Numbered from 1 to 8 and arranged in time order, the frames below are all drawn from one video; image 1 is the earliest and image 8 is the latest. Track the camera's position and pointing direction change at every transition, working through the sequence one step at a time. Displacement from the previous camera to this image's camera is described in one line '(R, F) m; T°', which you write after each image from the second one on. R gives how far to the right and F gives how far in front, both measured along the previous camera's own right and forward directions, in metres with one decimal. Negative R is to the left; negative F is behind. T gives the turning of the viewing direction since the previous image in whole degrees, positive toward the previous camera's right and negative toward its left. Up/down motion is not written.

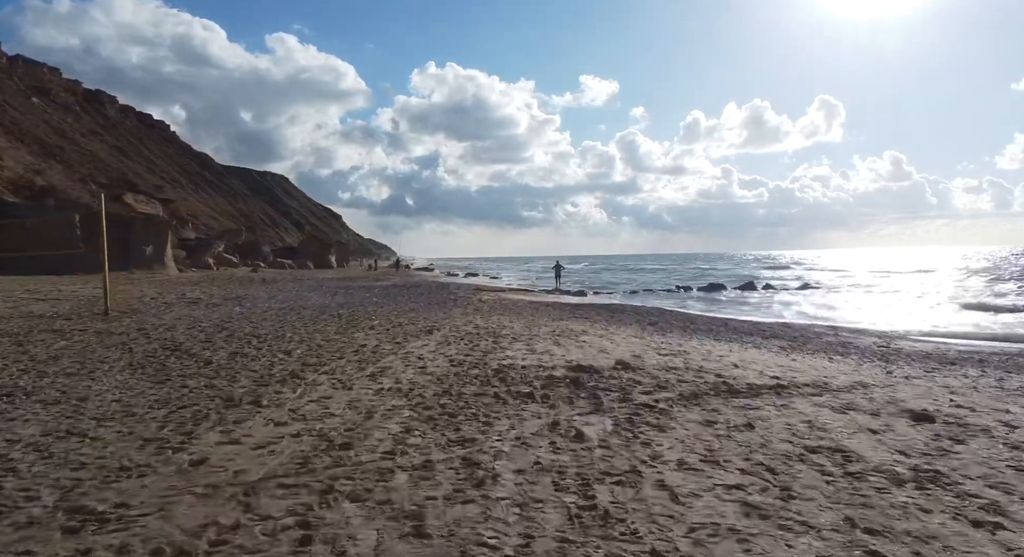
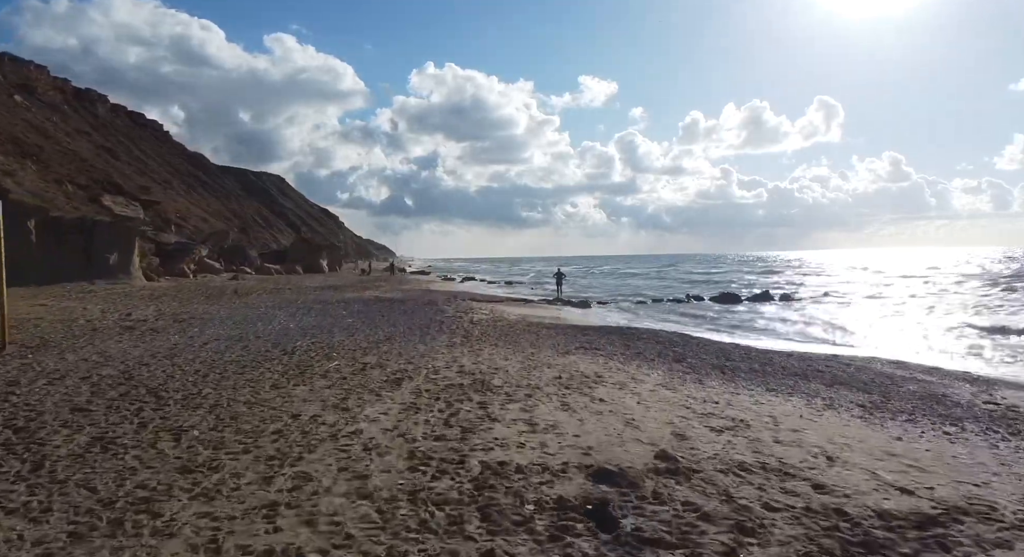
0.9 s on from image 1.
(+0.1, +2.1) m; 0°
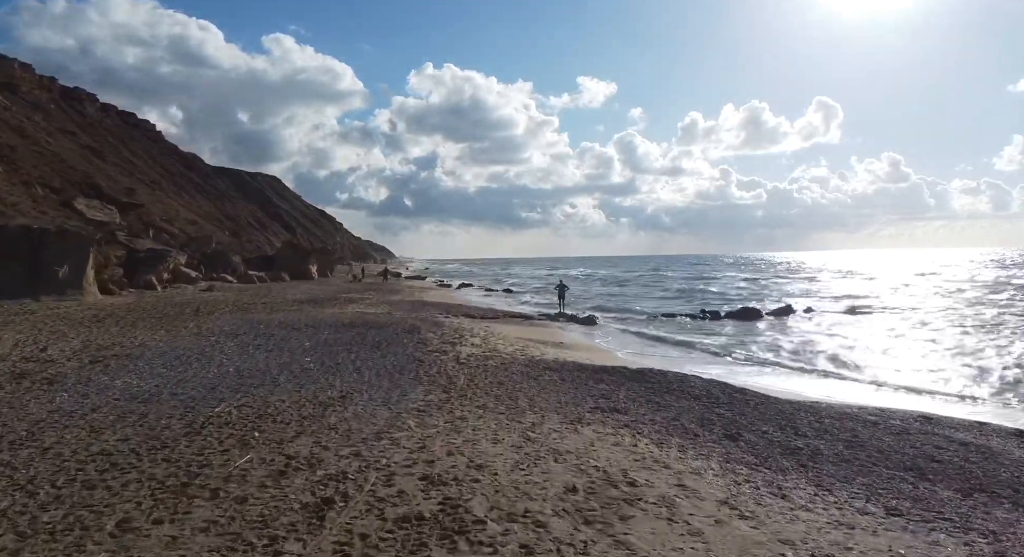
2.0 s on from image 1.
(+0.1, +2.4) m; 0°
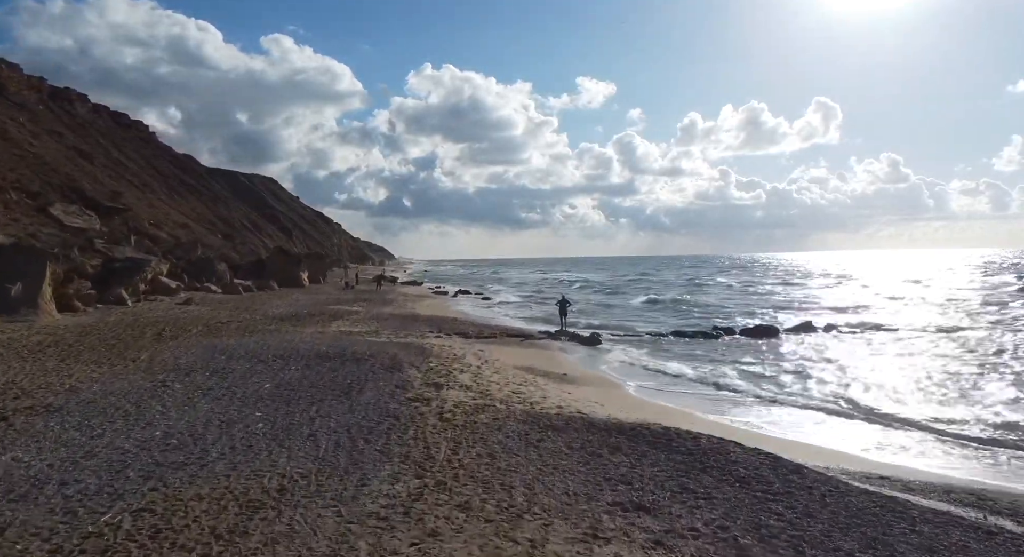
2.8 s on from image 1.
(+0.1, +1.8) m; 0°
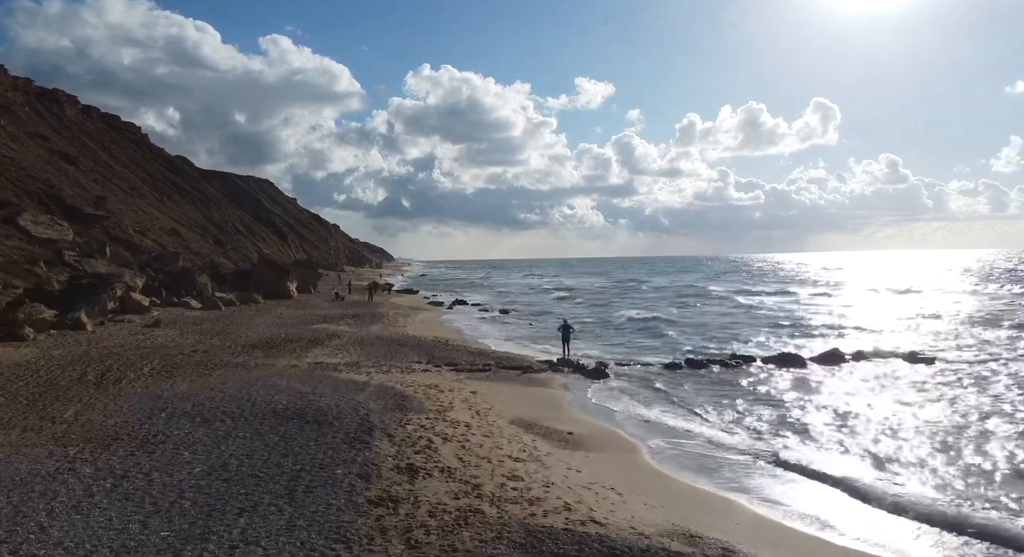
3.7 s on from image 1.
(+0.1, +2.2) m; 0°
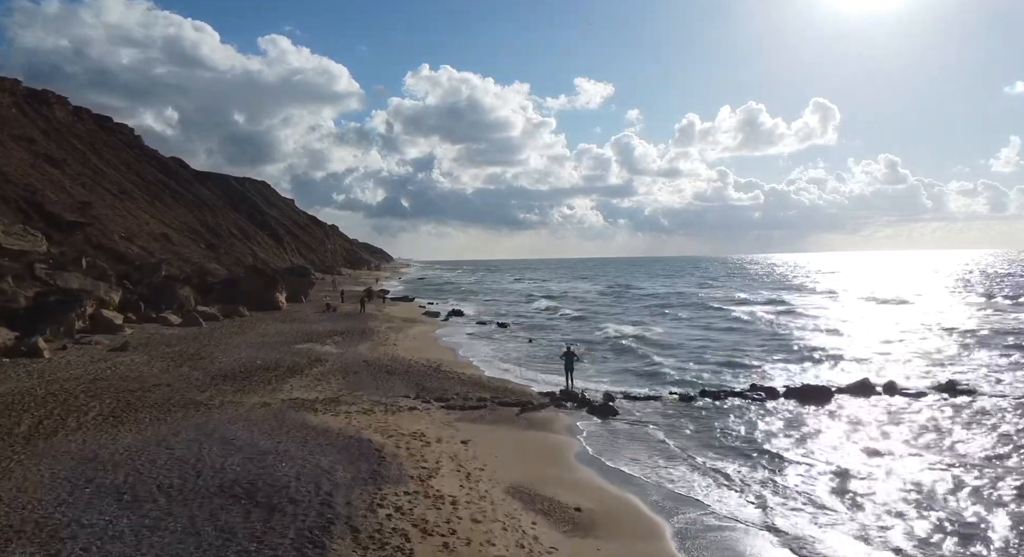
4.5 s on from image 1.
(+0.1, +1.9) m; 0°
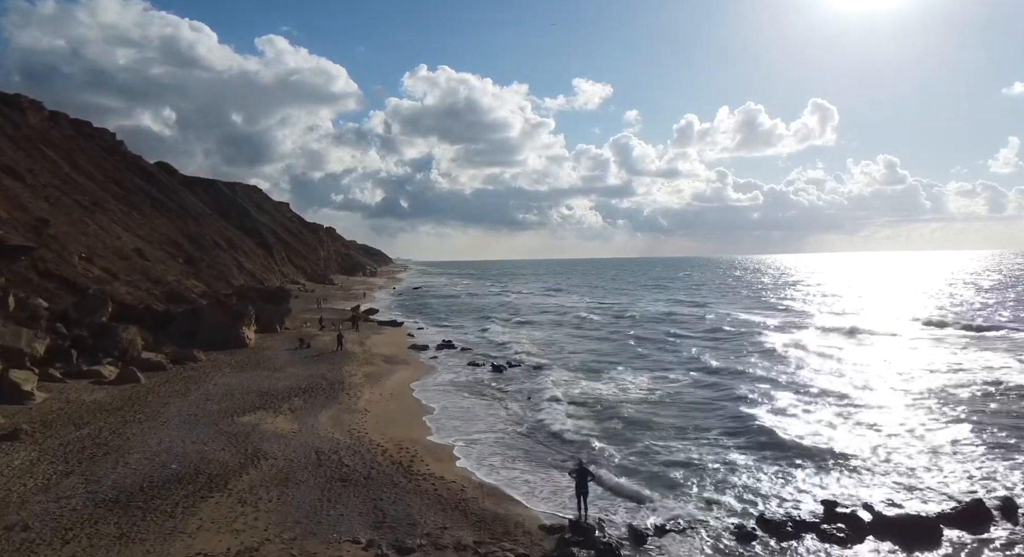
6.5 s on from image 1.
(+0.2, +4.9) m; 0°
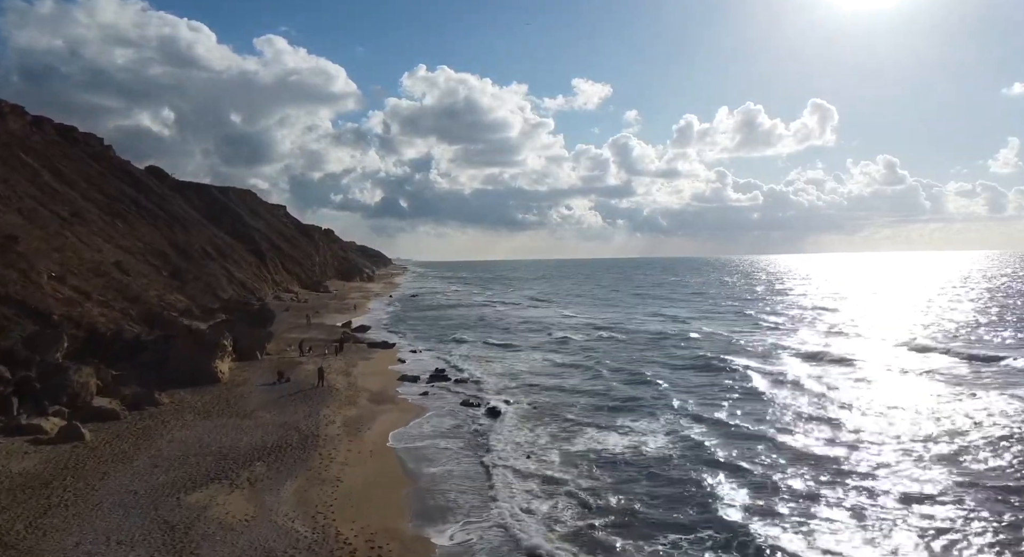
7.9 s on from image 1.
(+0.2, +3.3) m; 0°
